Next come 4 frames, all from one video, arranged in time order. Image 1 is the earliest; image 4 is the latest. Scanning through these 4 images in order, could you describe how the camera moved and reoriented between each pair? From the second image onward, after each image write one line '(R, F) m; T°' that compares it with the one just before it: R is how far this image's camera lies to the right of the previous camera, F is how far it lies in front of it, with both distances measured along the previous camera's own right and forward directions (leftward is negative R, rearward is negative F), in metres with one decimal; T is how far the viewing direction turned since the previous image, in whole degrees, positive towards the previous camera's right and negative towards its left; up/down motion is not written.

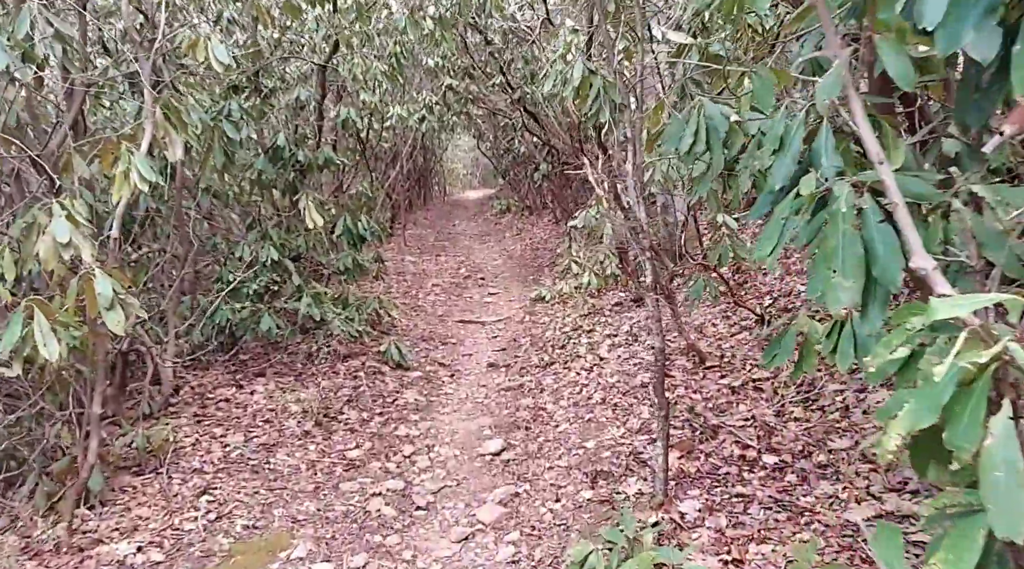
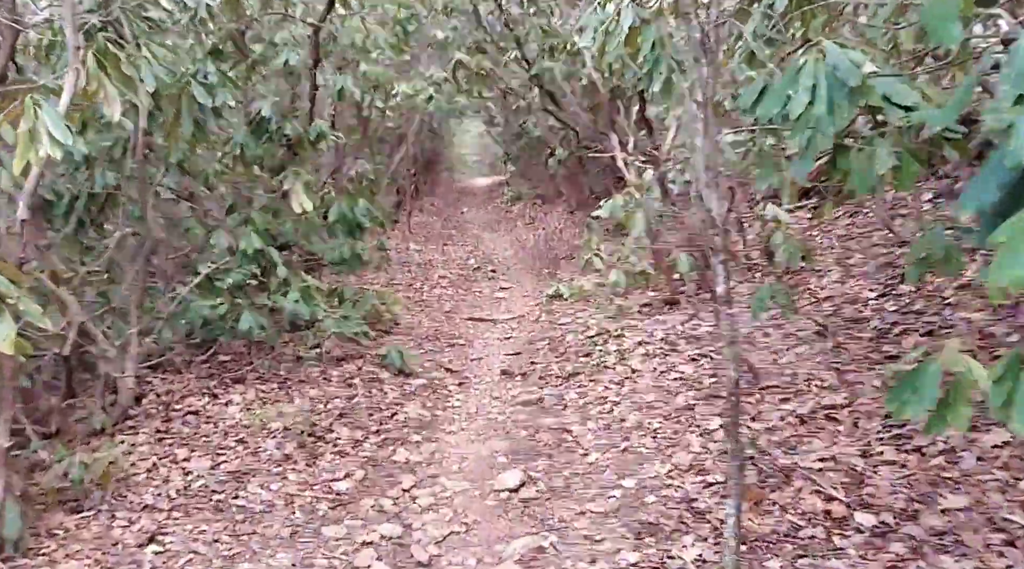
(-0.1, +0.9) m; 0°
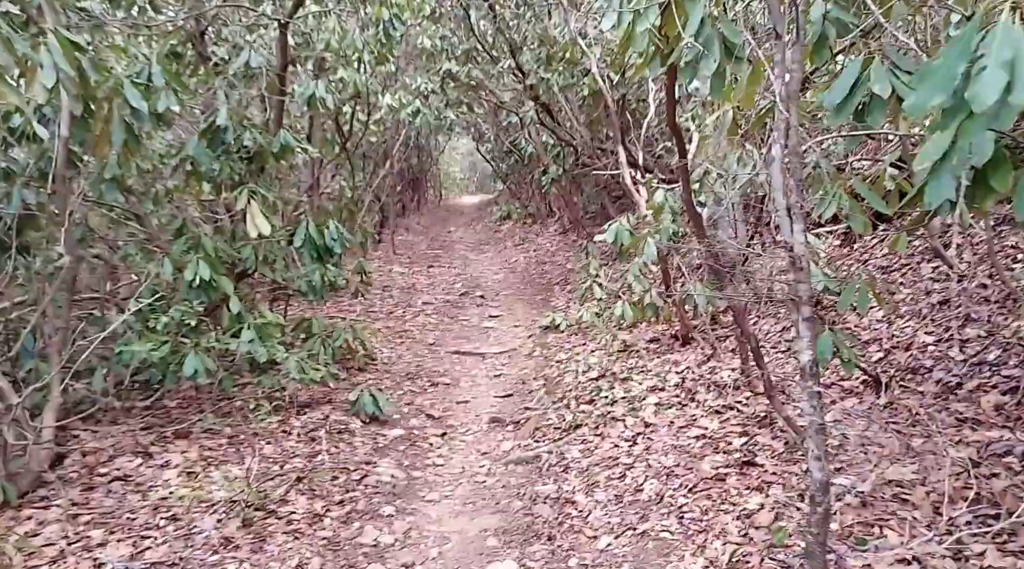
(0.0, +0.8) m; +1°
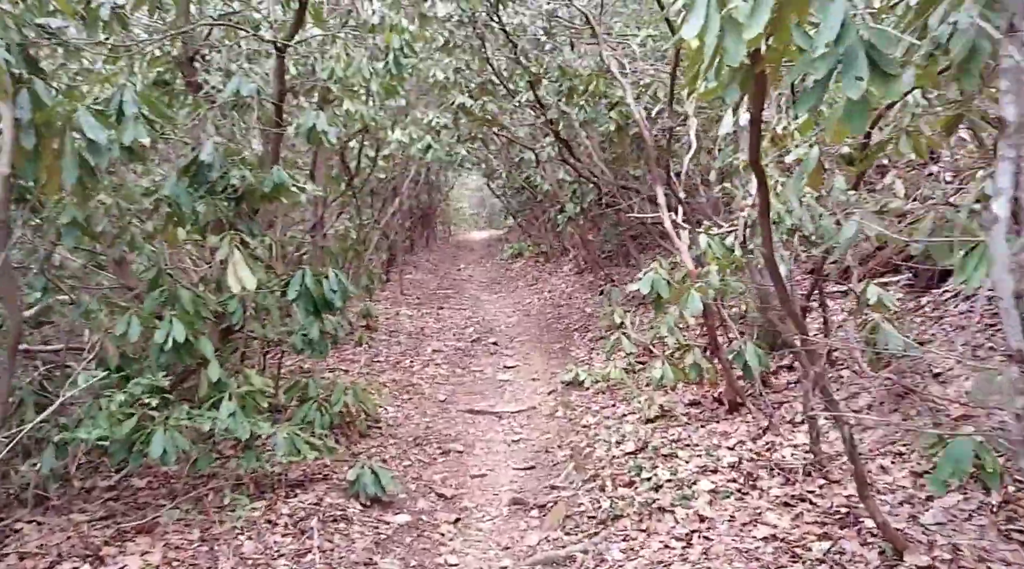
(-0.1, +0.8) m; 0°
